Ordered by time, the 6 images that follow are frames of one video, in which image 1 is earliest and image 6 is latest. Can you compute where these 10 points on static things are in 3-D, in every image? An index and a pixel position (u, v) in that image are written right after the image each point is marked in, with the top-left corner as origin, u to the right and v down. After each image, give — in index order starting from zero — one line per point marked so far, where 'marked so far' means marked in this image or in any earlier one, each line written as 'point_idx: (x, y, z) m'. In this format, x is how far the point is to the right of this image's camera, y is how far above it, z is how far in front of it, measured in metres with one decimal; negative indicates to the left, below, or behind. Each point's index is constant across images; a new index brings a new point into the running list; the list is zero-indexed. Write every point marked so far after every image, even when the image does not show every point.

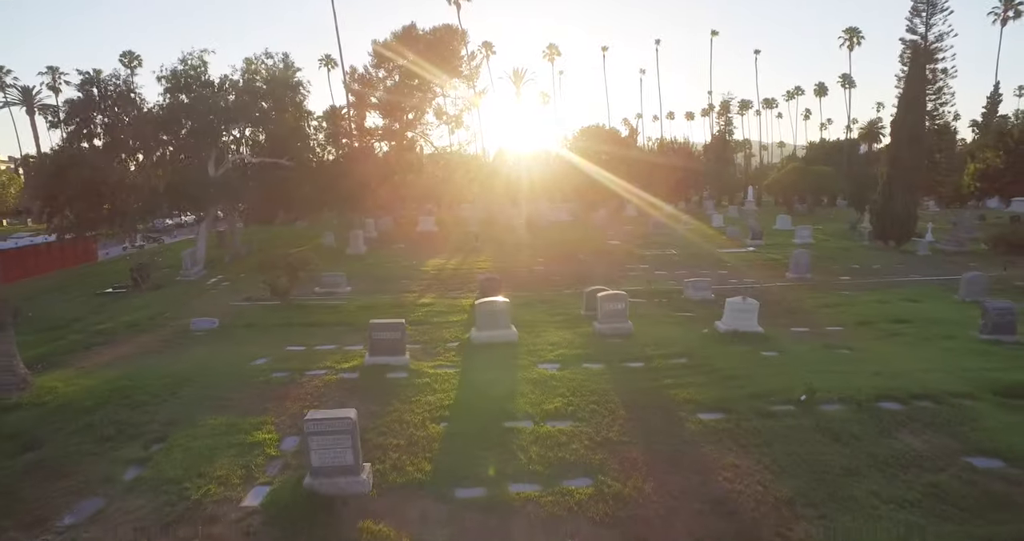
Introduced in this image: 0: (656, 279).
0: (+3.3, -0.2, +17.1) m
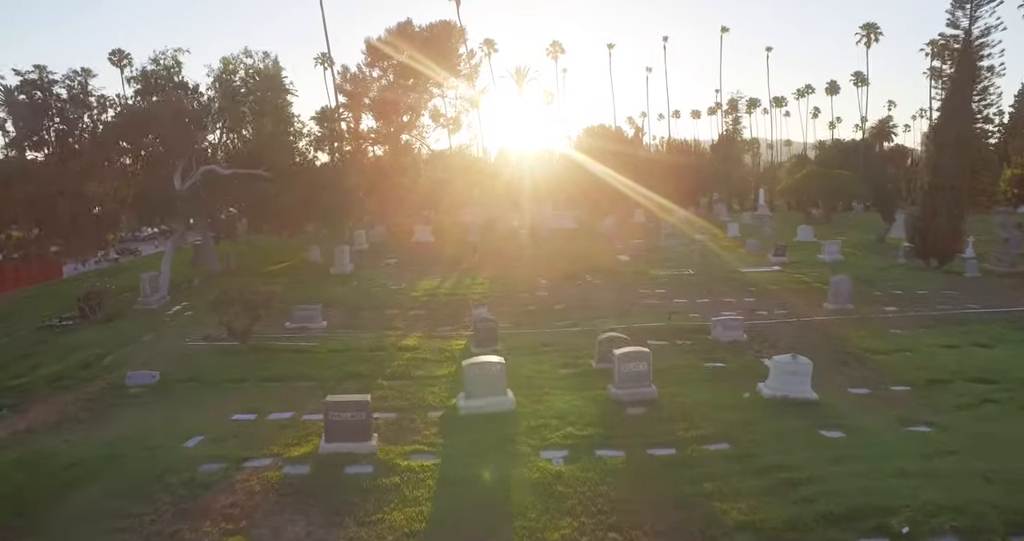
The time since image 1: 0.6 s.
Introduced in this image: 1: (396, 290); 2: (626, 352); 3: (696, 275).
0: (+3.3, -0.8, +15.0) m
1: (-2.9, -0.5, +18.7) m
2: (+1.4, -1.0, +9.2) m
3: (+4.8, -0.2, +19.8) m
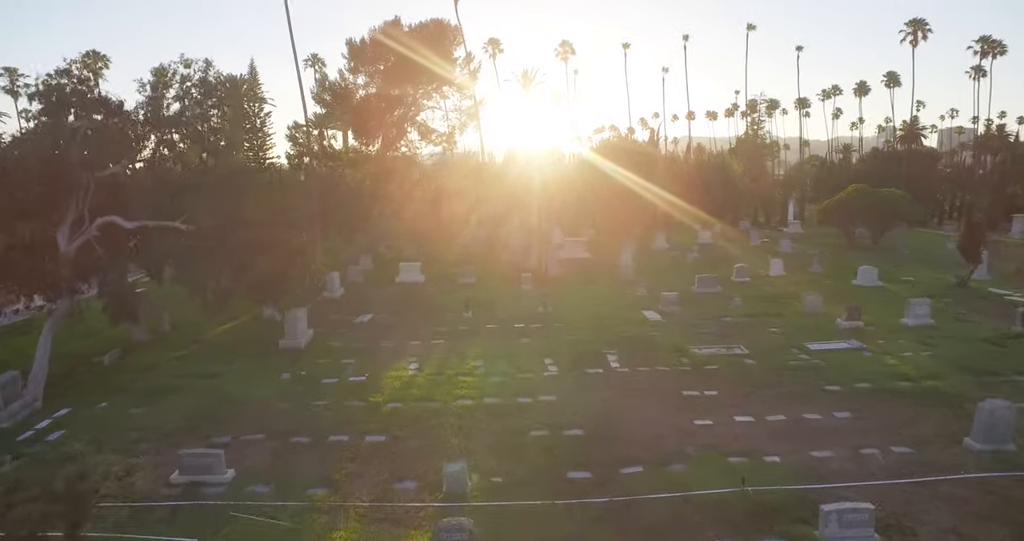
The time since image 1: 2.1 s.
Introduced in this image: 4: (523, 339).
0: (+3.2, -2.4, +10.3) m
1: (-2.9, -2.1, +14.0) m
2: (+1.2, -2.7, +4.5) m
3: (+4.8, -1.8, +15.0) m
4: (+0.3, -1.6, +17.6) m
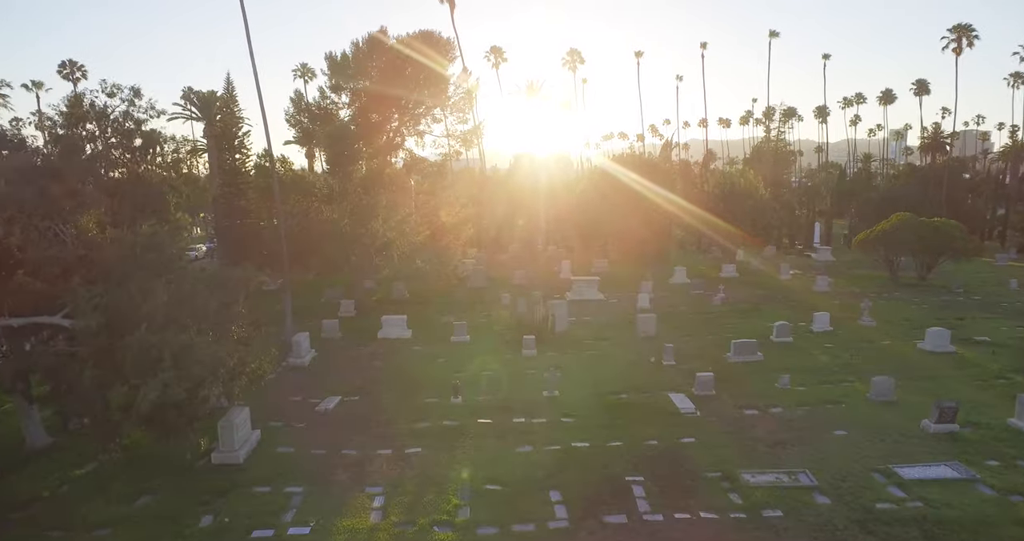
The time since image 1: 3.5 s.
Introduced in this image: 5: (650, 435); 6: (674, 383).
0: (+3.1, -4.1, +6.5) m
1: (-3.0, -3.8, +10.3) m
2: (+1.1, -4.3, +0.7) m
3: (+4.7, -3.4, +11.2) m
4: (+0.2, -3.2, +13.8) m
5: (+2.6, -3.1, +14.3) m
6: (+3.8, -2.6, +17.5) m
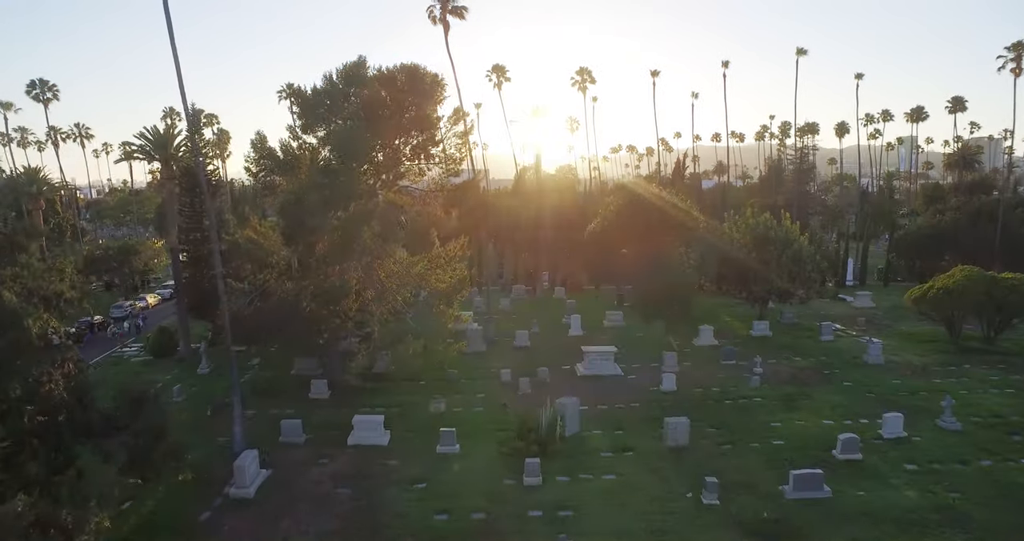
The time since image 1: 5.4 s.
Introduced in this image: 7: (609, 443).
0: (+2.9, -6.2, +2.3) m
1: (-3.1, -6.0, +6.1) m
2: (+0.9, -6.4, -3.5) m
3: (+4.6, -5.6, +7.0) m
4: (+0.1, -5.4, +9.6) m
5: (+2.6, -5.3, +10.1) m
6: (+3.7, -4.8, +13.2) m
7: (+2.4, -4.2, +18.1) m
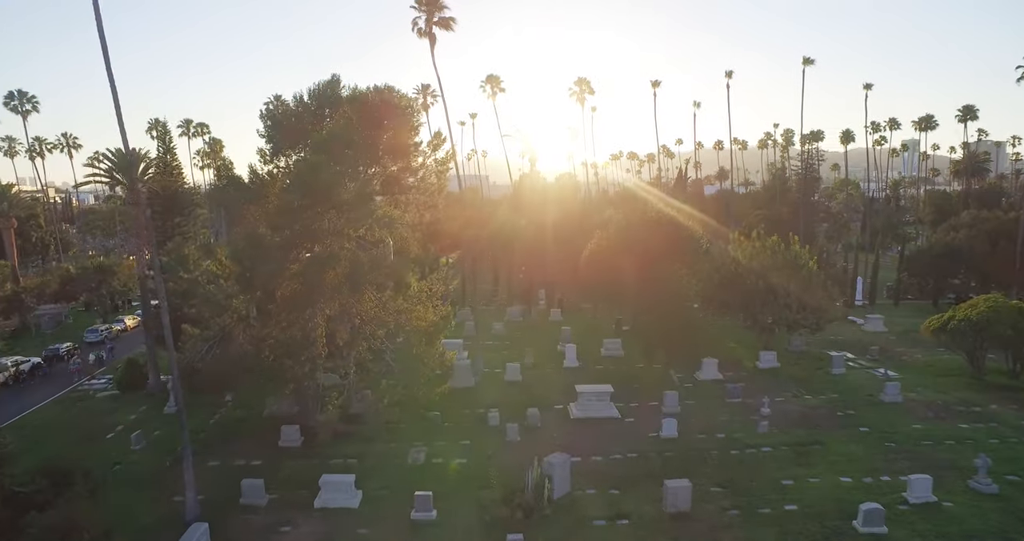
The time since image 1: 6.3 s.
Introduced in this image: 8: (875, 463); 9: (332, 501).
0: (+2.5, -7.2, +0.5) m
1: (-3.5, -6.9, +4.3) m
2: (+0.4, -7.4, -5.3) m
3: (+4.2, -6.6, +5.2) m
4: (-0.3, -6.4, +7.8) m
5: (+2.2, -6.3, +8.3) m
6: (+3.4, -5.8, +11.4) m
7: (+2.0, -5.2, +16.3) m
8: (+9.0, -4.8, +18.5) m
9: (-4.1, -5.3, +16.7) m
